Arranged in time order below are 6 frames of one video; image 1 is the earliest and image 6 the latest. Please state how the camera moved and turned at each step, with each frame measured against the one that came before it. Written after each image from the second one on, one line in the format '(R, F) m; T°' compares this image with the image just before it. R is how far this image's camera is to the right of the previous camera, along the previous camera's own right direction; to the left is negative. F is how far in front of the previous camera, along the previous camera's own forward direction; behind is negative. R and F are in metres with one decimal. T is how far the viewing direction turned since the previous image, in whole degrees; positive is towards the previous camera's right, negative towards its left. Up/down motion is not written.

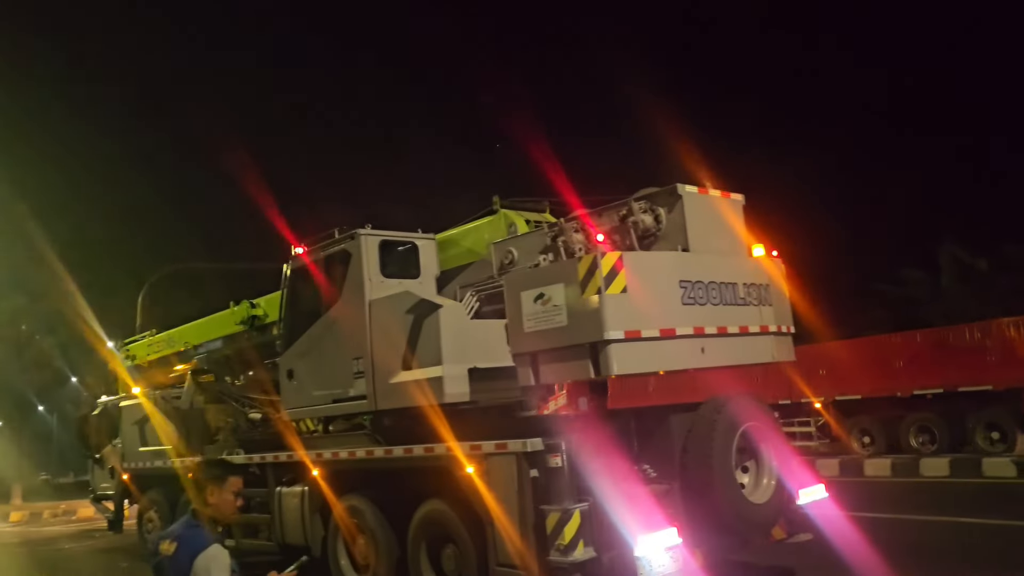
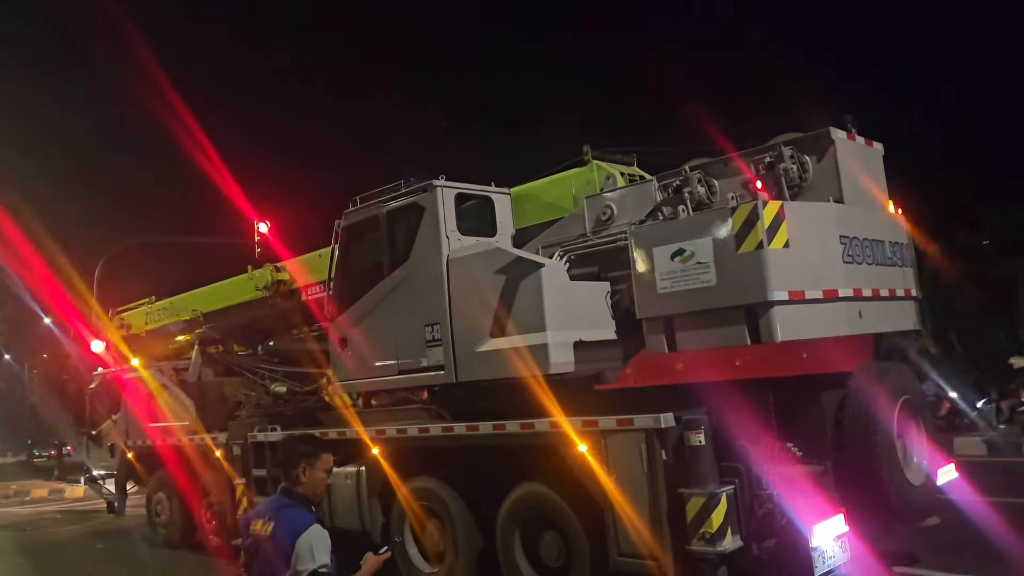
(-1.2, +0.9) m; +3°
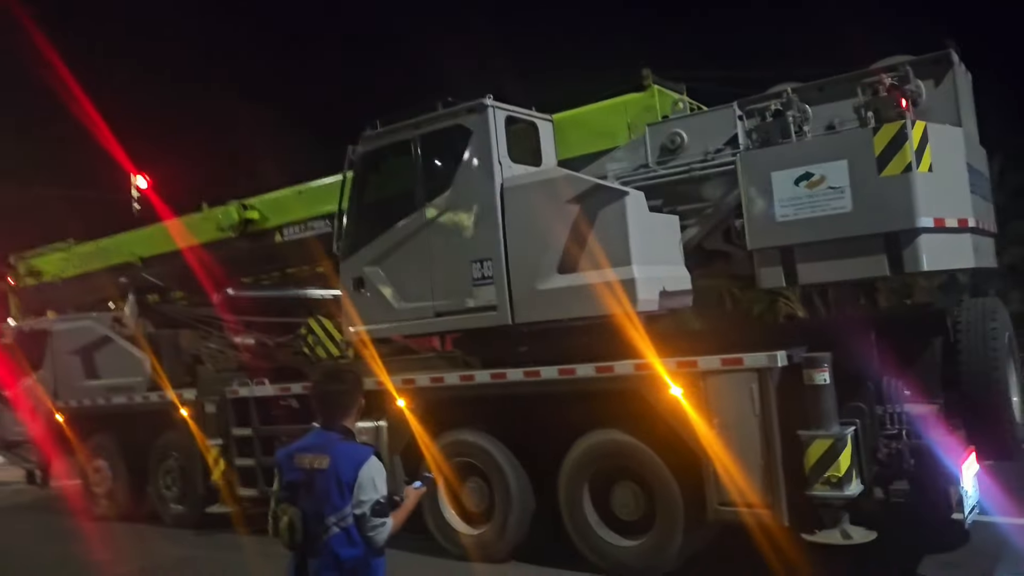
(-1.5, +0.8) m; +9°
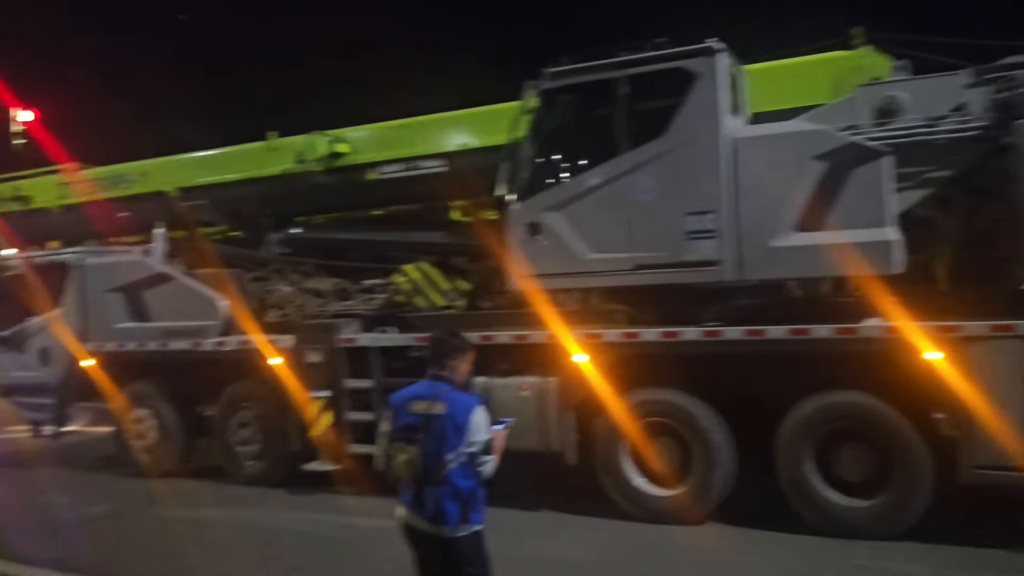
(-2.7, +0.6) m; +10°
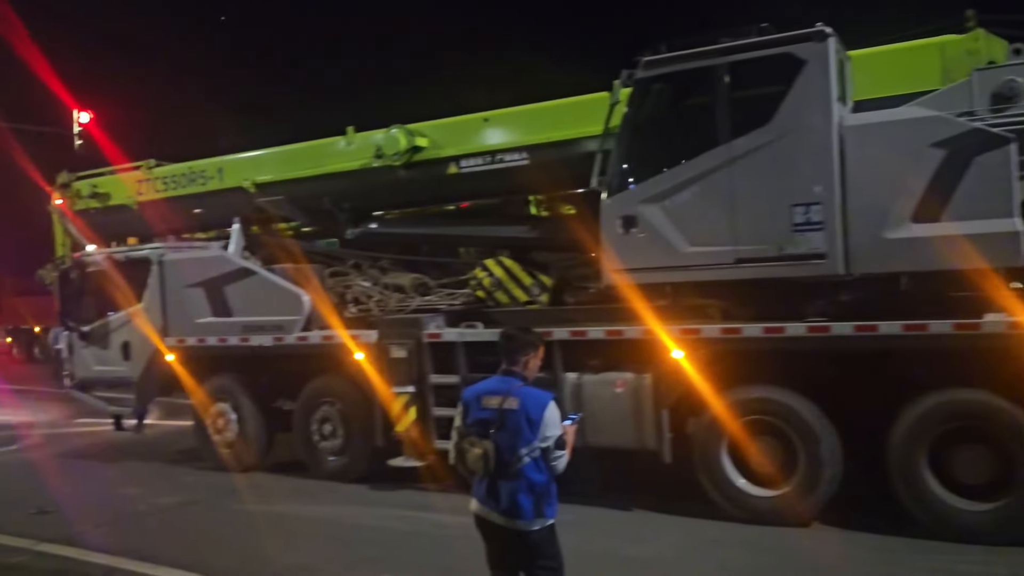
(-0.4, +0.1) m; -3°
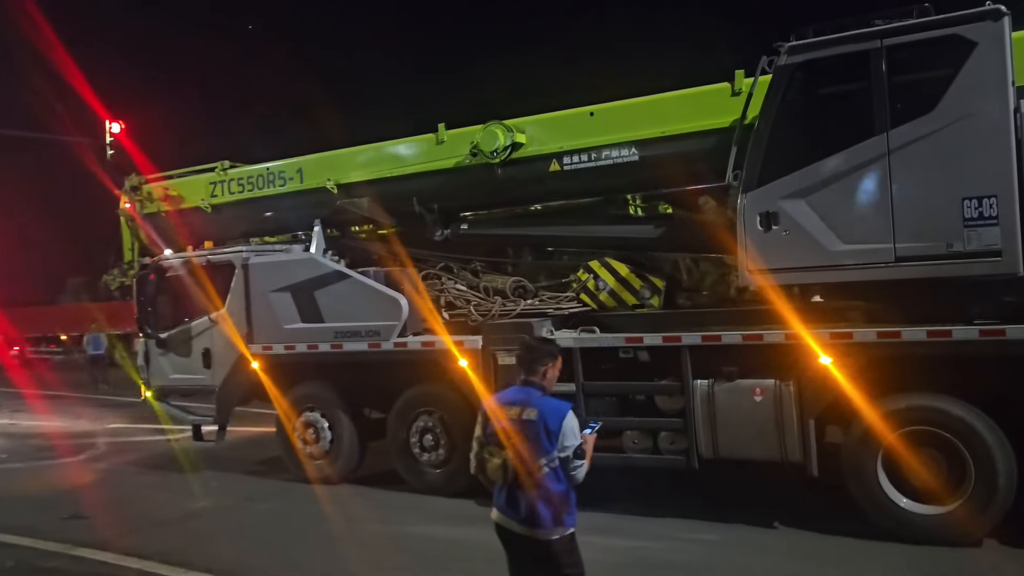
(-0.9, +0.4) m; -1°
